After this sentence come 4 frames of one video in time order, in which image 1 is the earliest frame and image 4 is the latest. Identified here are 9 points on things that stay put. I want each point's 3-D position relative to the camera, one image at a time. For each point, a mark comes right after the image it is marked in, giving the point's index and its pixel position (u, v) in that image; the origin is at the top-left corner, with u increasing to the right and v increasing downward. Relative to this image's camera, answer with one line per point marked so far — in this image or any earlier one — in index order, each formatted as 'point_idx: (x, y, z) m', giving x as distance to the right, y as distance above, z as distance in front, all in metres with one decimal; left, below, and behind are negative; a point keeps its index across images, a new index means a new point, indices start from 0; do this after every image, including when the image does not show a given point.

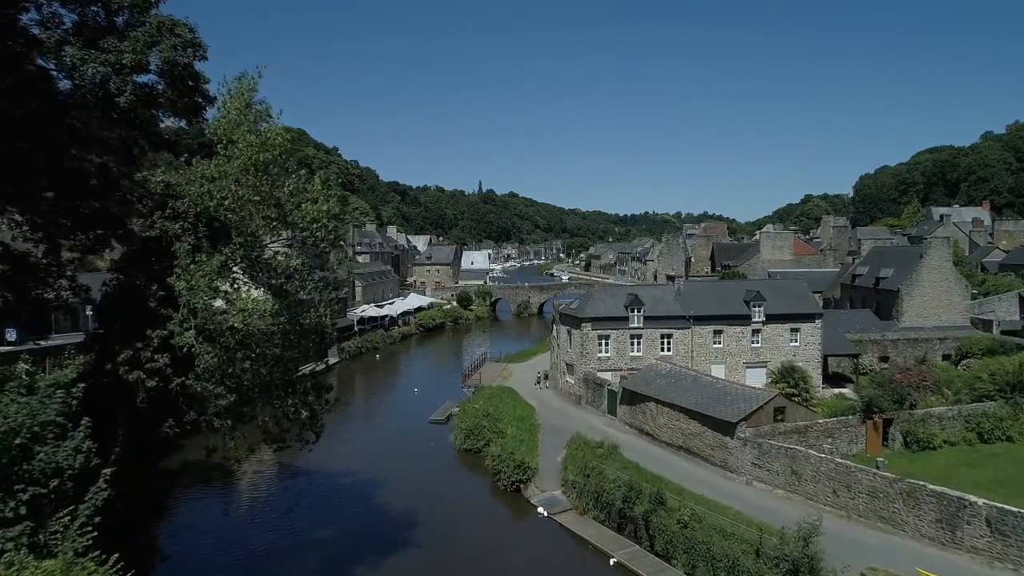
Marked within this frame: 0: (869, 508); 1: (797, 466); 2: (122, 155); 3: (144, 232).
0: (+9.2, -5.7, +17.4) m
1: (+8.1, -5.0, +19.1) m
2: (-8.4, +2.9, +14.7) m
3: (-7.6, +1.1, +13.9) m
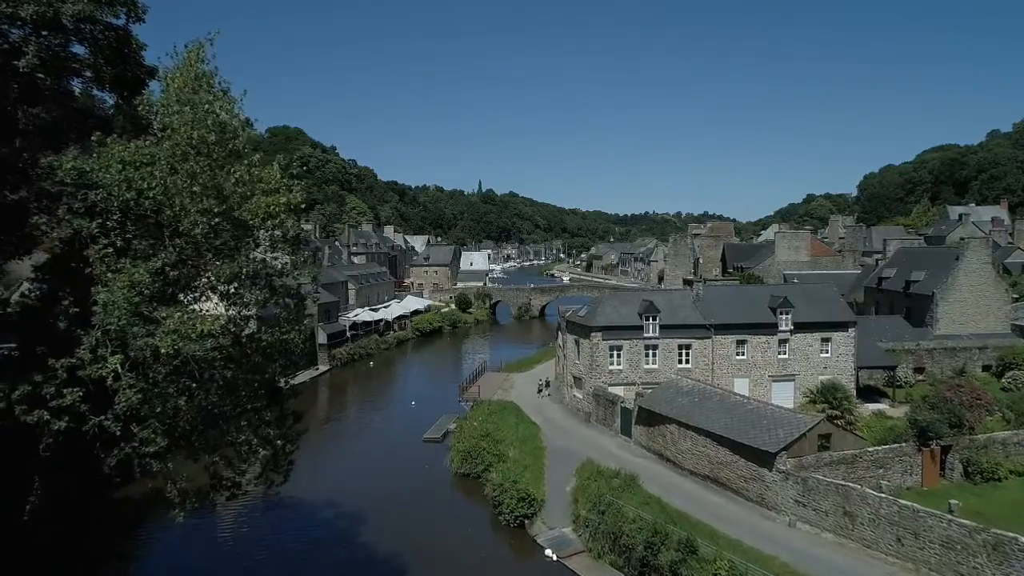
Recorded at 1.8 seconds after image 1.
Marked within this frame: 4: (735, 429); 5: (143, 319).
0: (+9.3, -5.9, +14.5) m
1: (+8.2, -5.3, +16.2) m
2: (-8.3, +2.7, +11.9) m
3: (-7.5, +0.9, +11.0) m
4: (+6.4, -4.1, +19.5) m
5: (-5.9, -0.5, +10.7) m
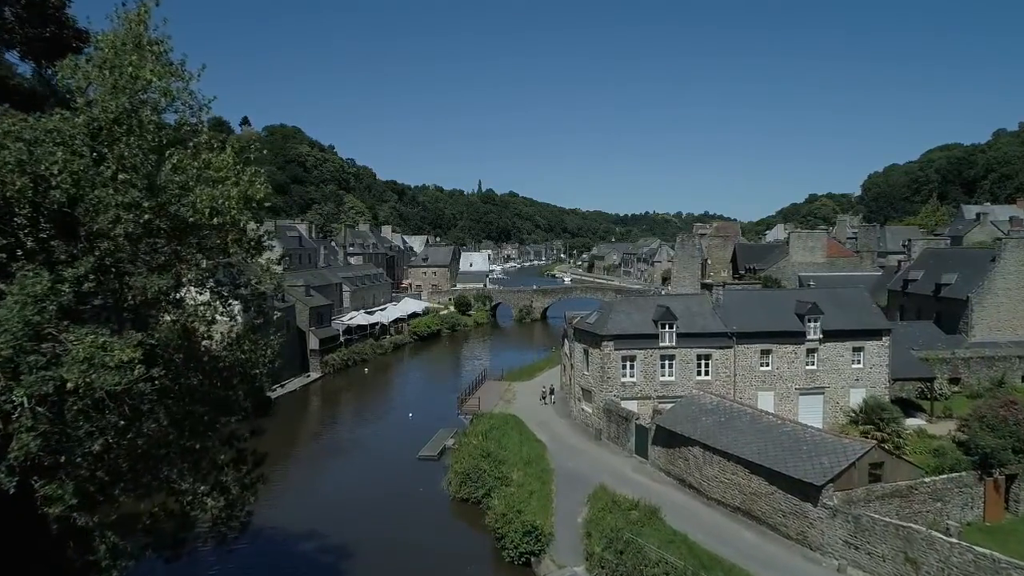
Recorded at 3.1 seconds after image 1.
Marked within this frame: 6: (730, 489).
0: (+9.4, -6.1, +12.2) m
1: (+8.3, -5.5, +13.9) m
2: (-8.2, +2.5, +9.5) m
3: (-7.4, +0.7, +8.7) m
4: (+6.6, -4.3, +17.1) m
5: (-5.8, -0.7, +8.3) m
6: (+5.8, -5.4, +18.1) m
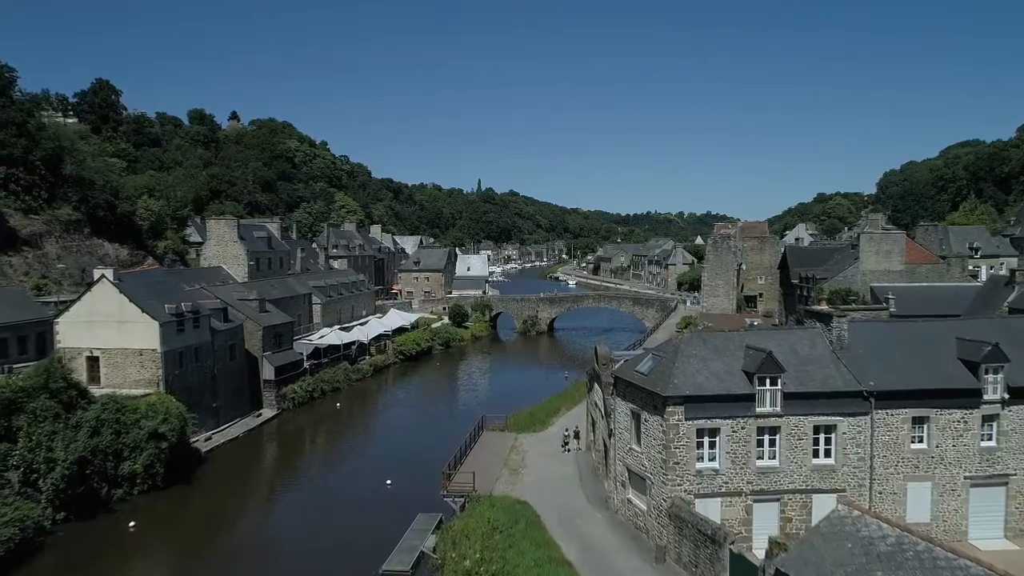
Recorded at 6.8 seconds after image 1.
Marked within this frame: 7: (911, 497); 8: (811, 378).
0: (+9.7, -6.9, +3.1) m
1: (+8.6, -6.2, +4.8) m
2: (-7.9, +1.7, +0.4) m
3: (-7.1, -0.1, -0.4) m
4: (+6.9, -5.1, +8.0) m
5: (-5.5, -1.5, -0.8) m
6: (+6.1, -6.2, +9.0) m
7: (+9.7, -5.0, +16.2) m
8: (+7.2, -2.1, +16.2) m
